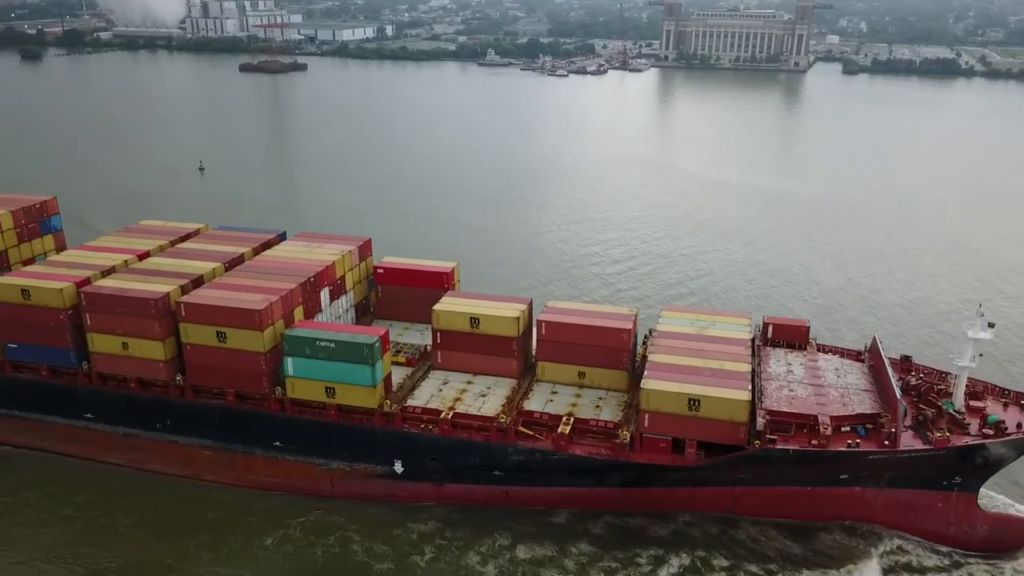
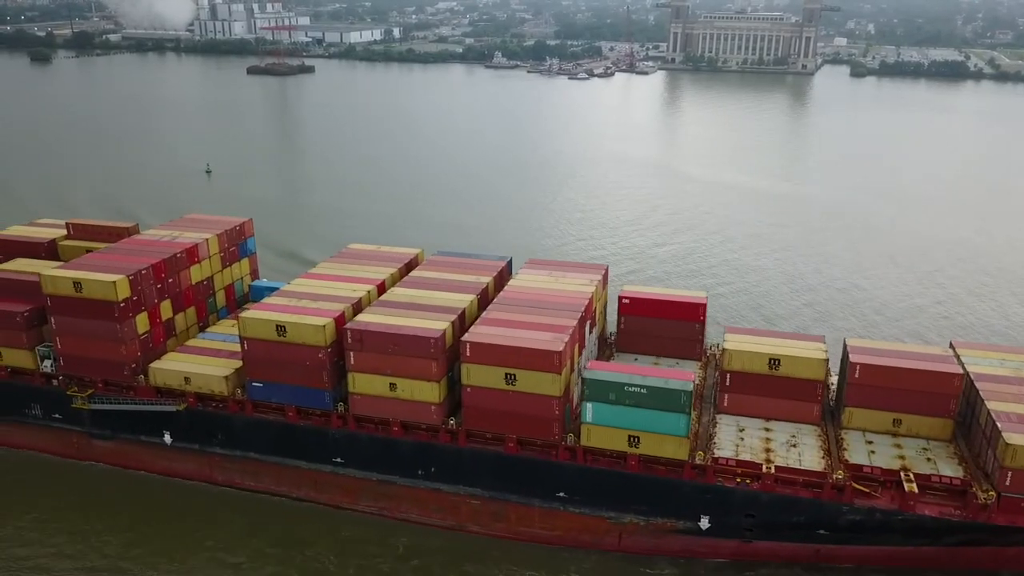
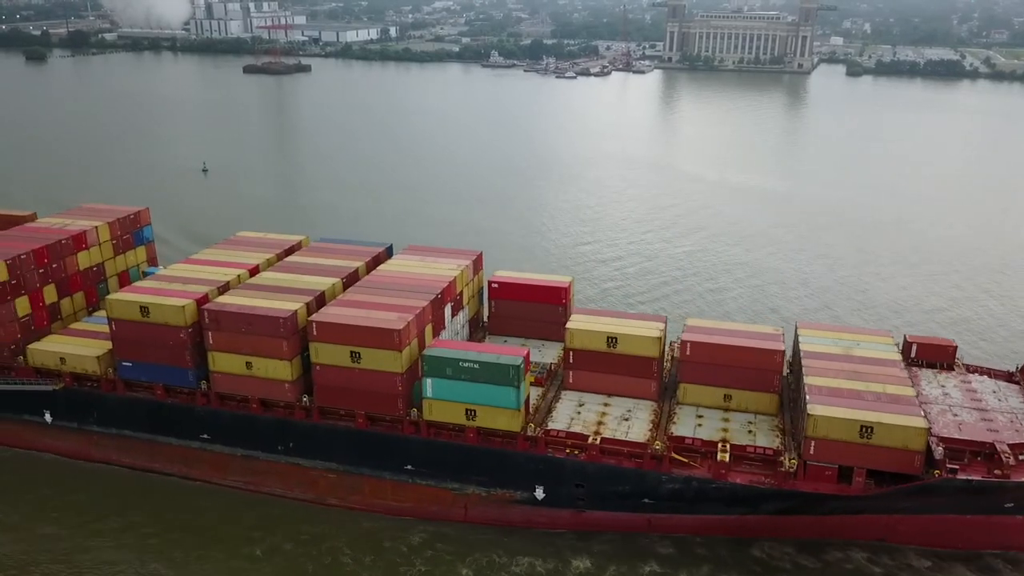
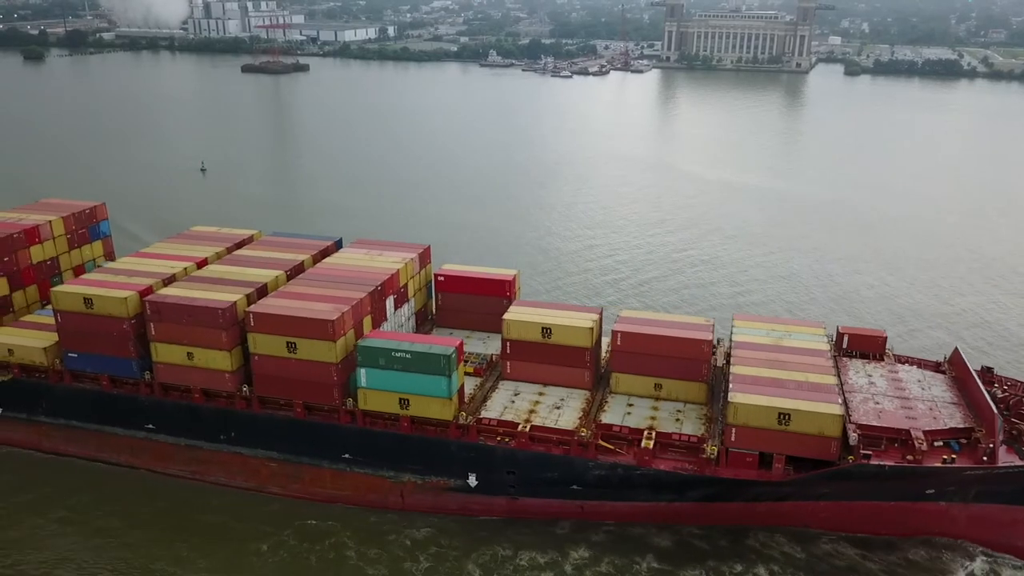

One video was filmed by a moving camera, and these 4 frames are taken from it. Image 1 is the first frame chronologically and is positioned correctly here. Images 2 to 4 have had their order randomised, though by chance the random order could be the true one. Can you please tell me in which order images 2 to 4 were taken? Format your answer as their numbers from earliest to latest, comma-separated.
4, 3, 2
